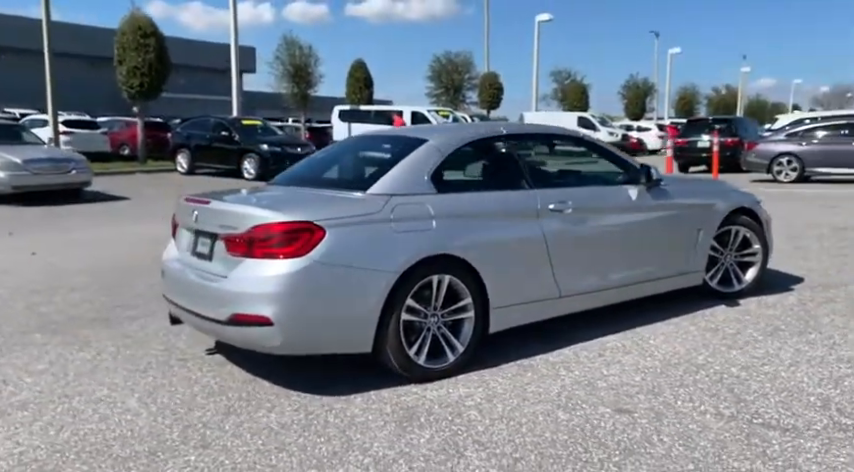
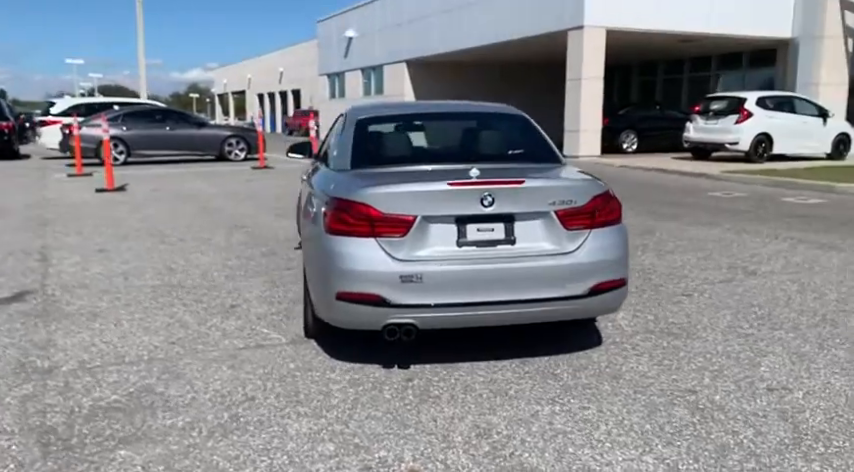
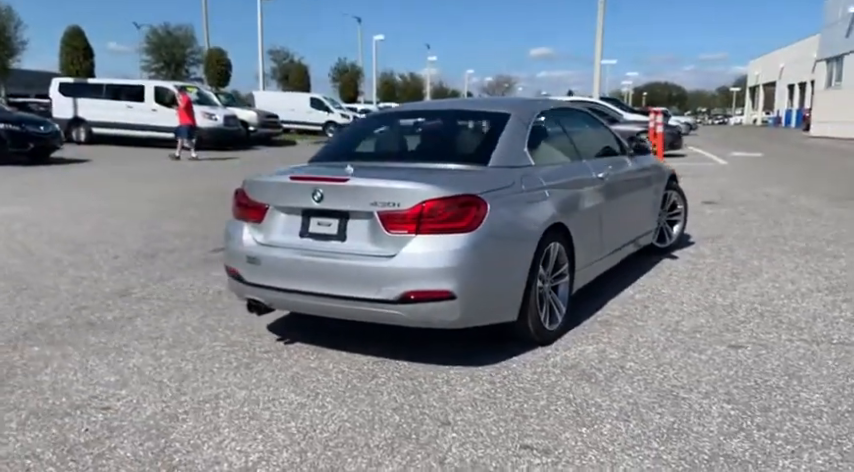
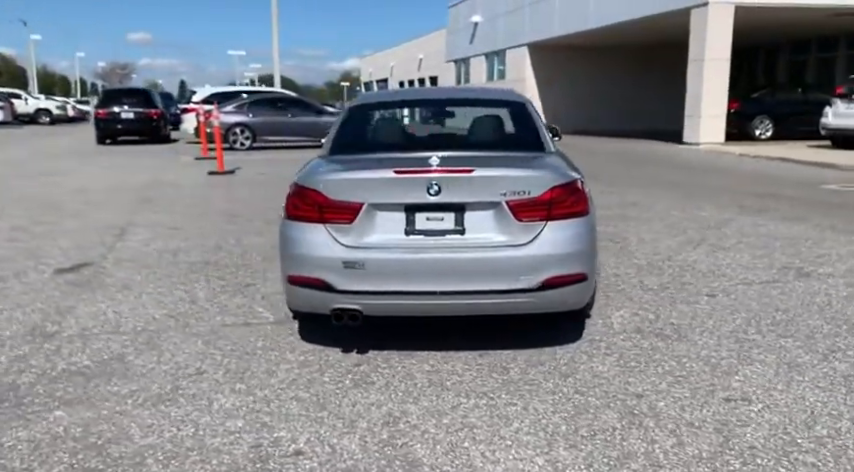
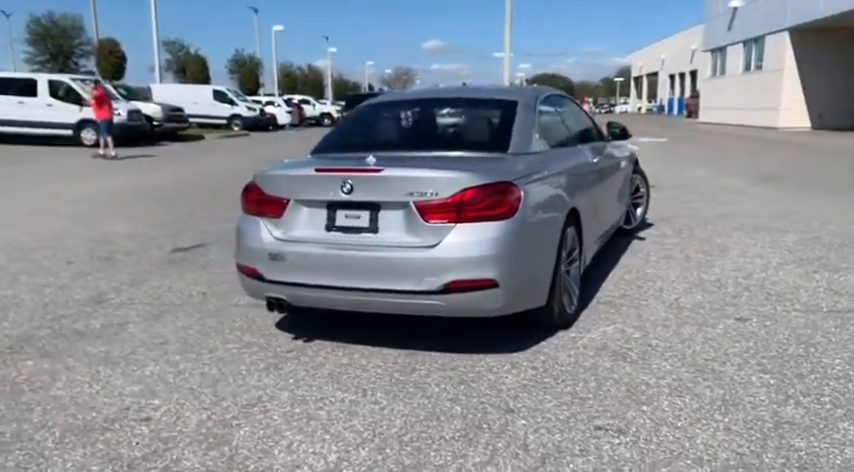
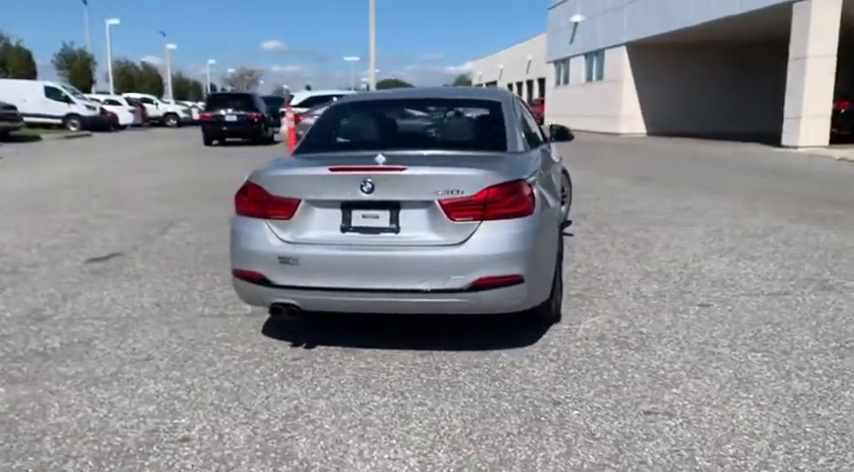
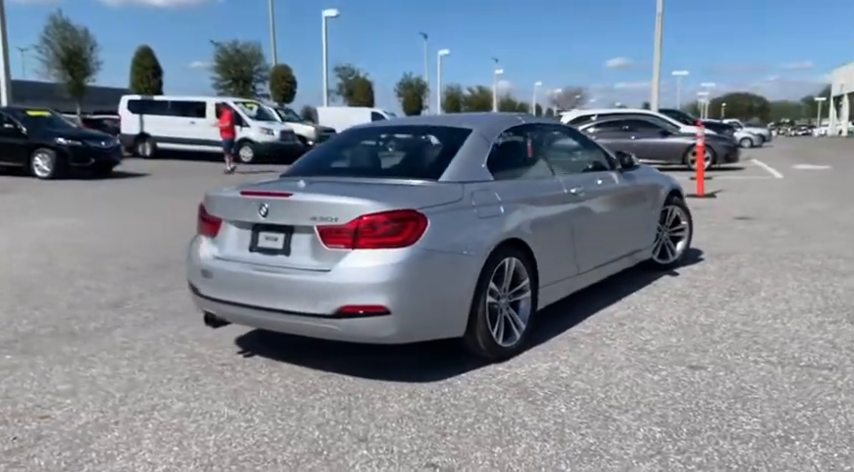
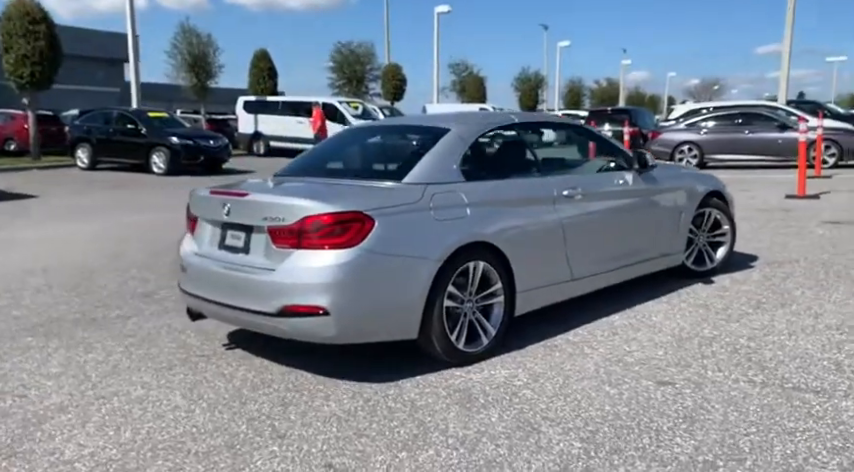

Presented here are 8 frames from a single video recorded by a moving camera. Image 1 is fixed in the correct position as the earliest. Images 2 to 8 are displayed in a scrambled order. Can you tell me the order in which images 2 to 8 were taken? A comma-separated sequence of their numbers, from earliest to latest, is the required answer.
8, 7, 3, 5, 6, 4, 2
